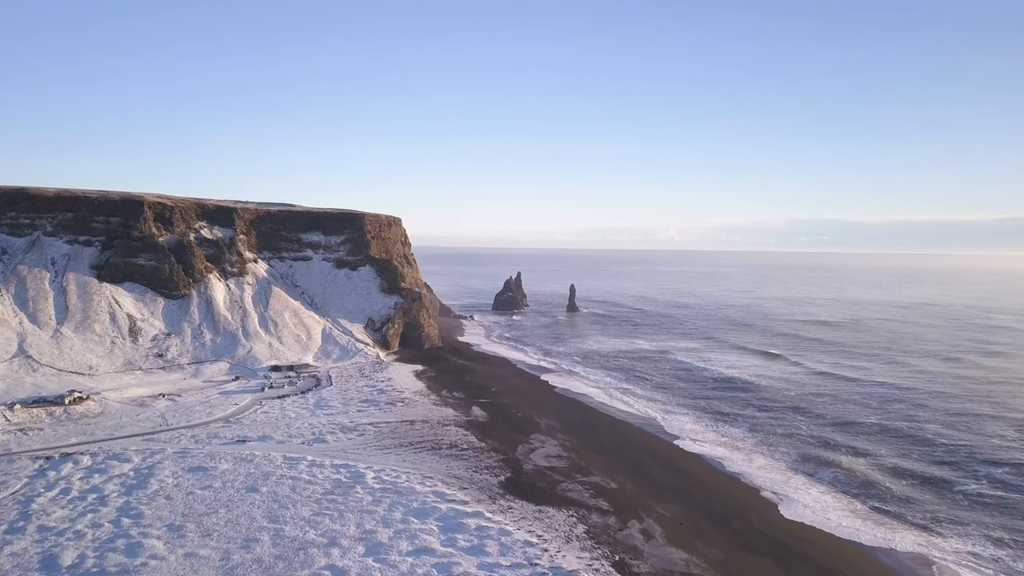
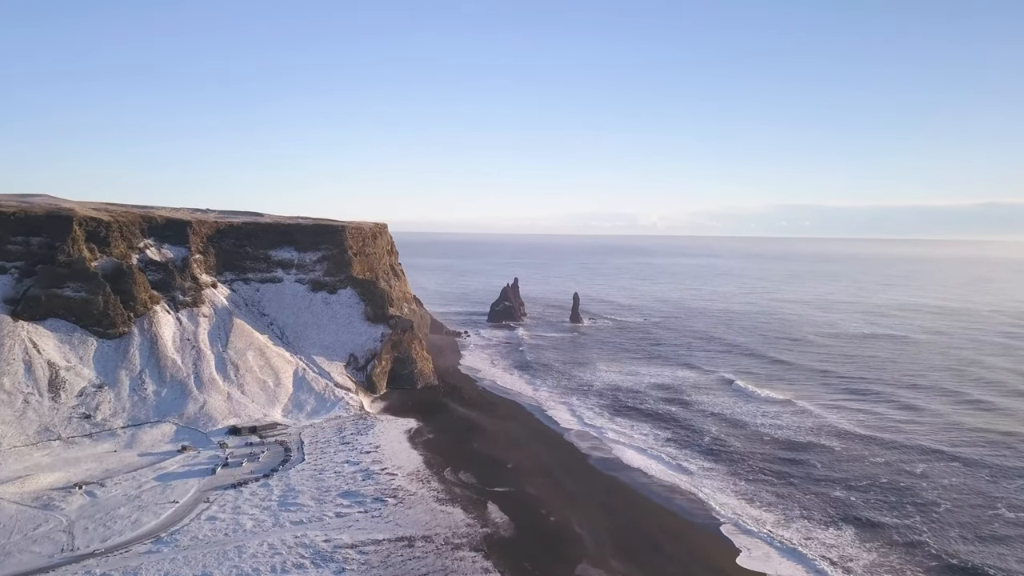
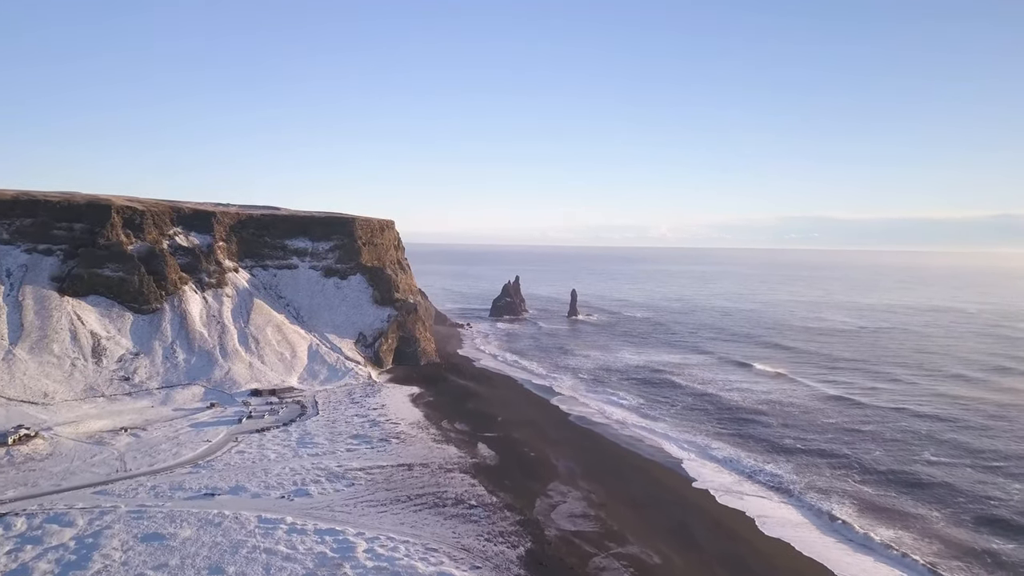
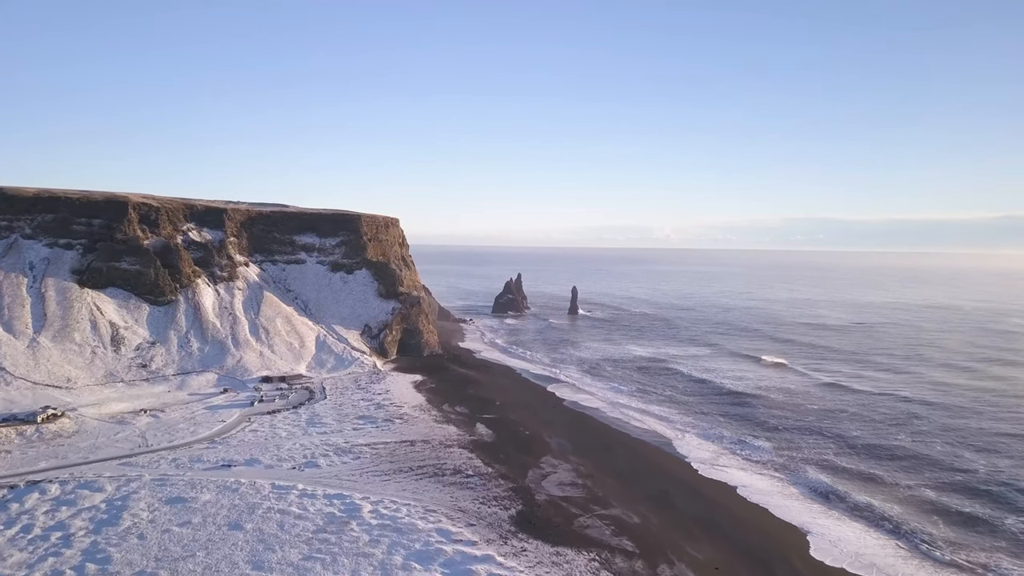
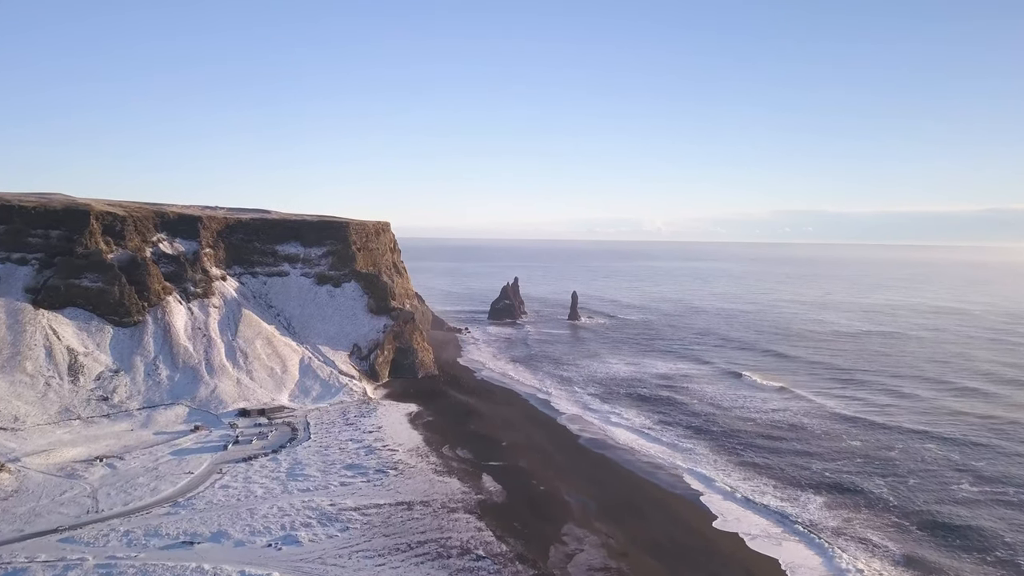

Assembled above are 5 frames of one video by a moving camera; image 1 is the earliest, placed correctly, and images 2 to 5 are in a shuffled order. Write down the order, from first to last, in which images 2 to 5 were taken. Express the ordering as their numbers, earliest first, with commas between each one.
4, 3, 5, 2
